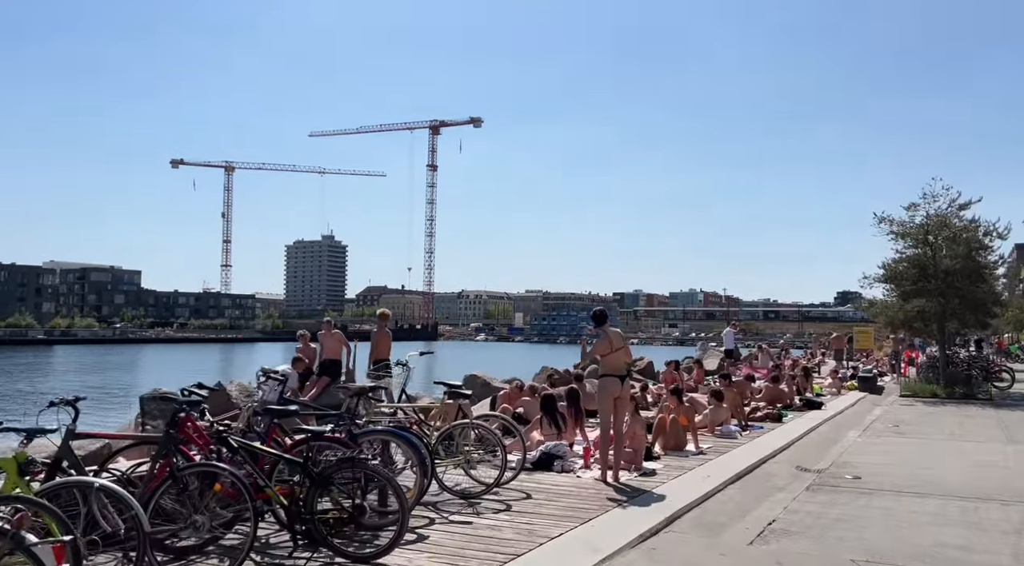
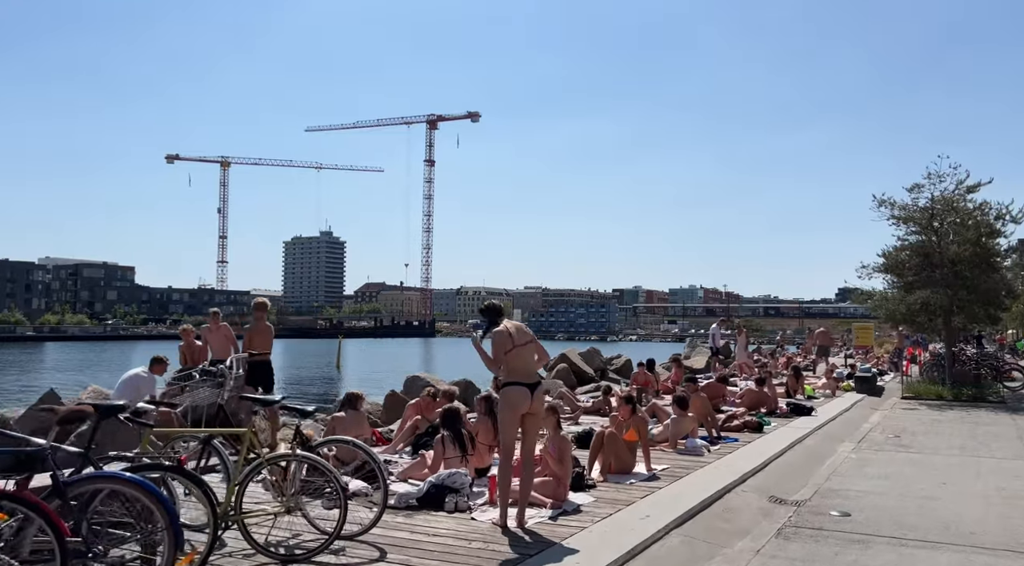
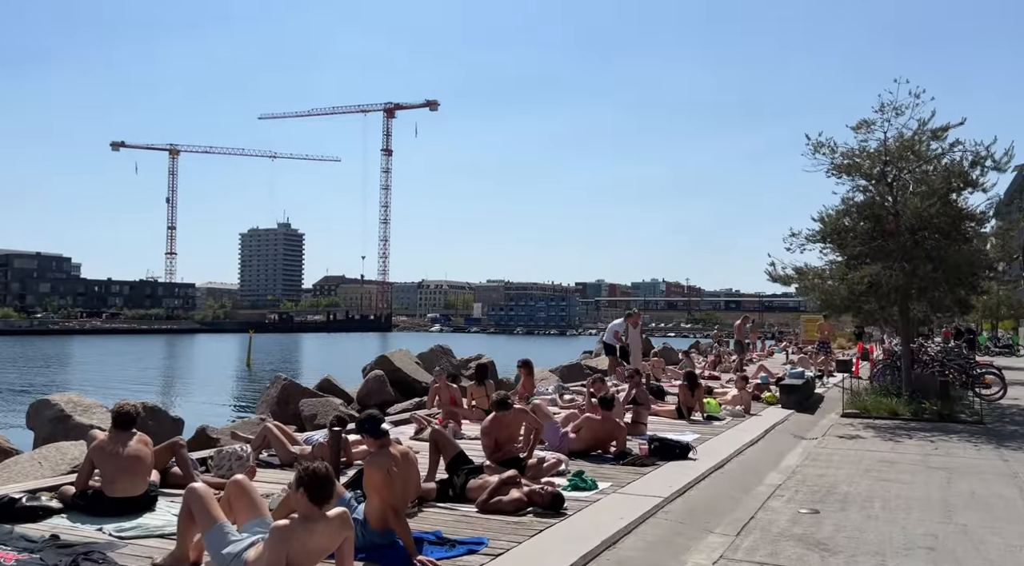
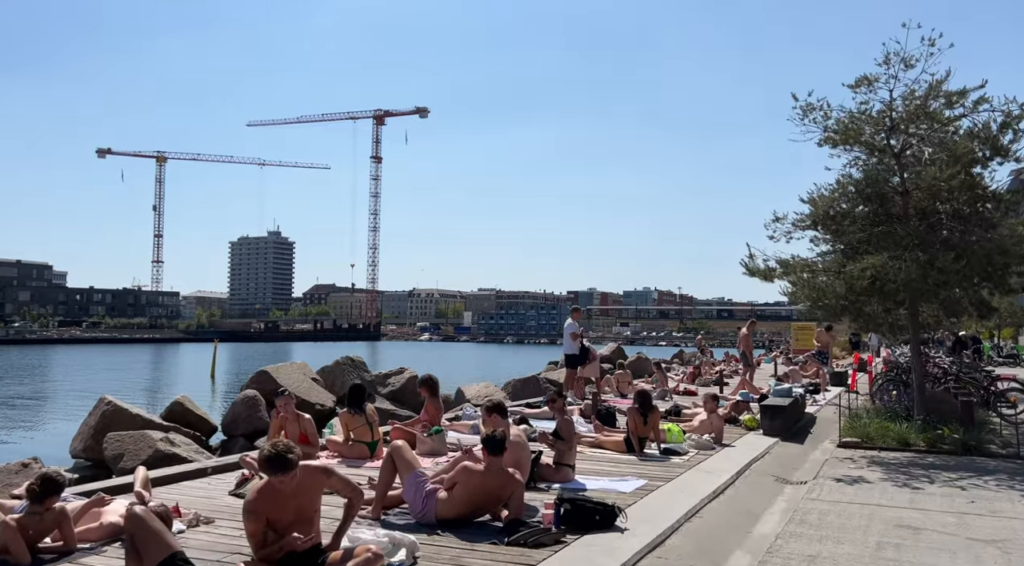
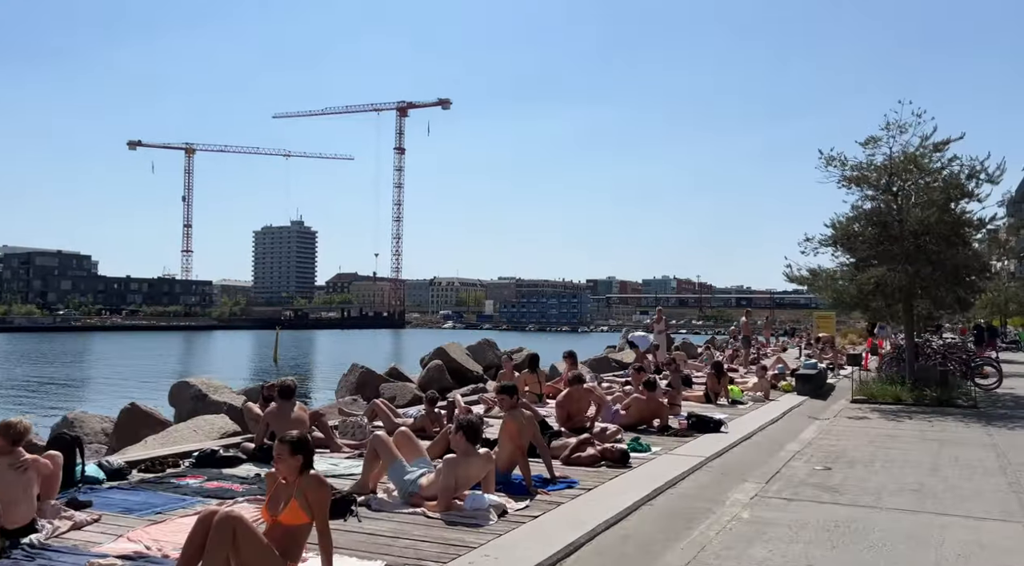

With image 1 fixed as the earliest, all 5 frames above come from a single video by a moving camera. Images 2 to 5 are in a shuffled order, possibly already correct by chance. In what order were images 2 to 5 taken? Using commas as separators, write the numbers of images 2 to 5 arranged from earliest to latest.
2, 5, 3, 4
